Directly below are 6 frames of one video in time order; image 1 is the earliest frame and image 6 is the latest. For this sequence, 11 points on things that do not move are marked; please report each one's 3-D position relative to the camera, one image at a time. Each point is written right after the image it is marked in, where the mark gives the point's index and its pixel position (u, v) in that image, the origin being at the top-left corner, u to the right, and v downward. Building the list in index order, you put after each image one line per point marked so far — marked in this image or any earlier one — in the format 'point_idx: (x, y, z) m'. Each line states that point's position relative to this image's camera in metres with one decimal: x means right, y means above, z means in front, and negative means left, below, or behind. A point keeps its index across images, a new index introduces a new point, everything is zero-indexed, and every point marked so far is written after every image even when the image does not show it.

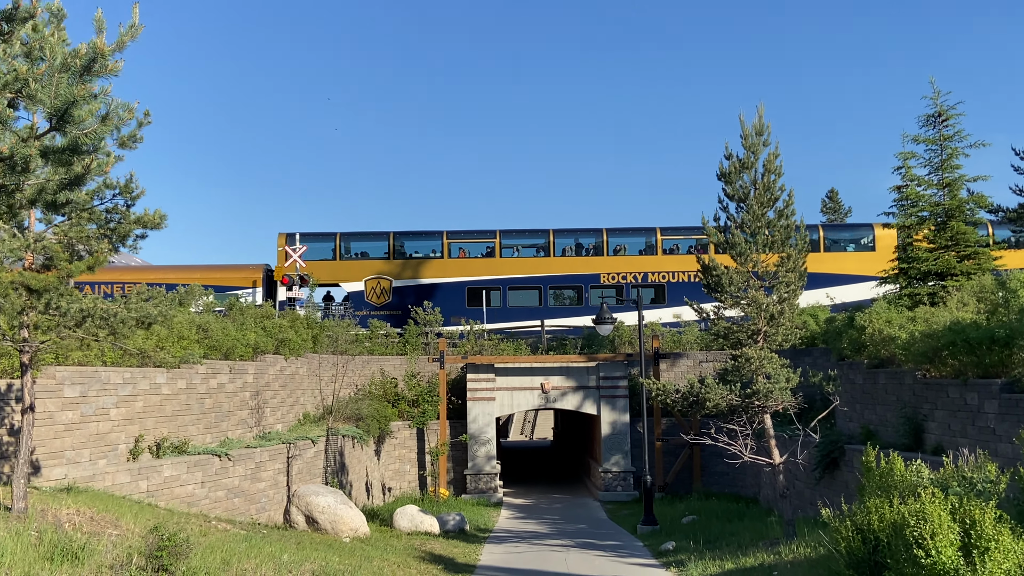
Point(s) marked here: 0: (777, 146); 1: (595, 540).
0: (+4.7, +2.6, +13.3) m
1: (+1.7, -5.3, +15.5) m
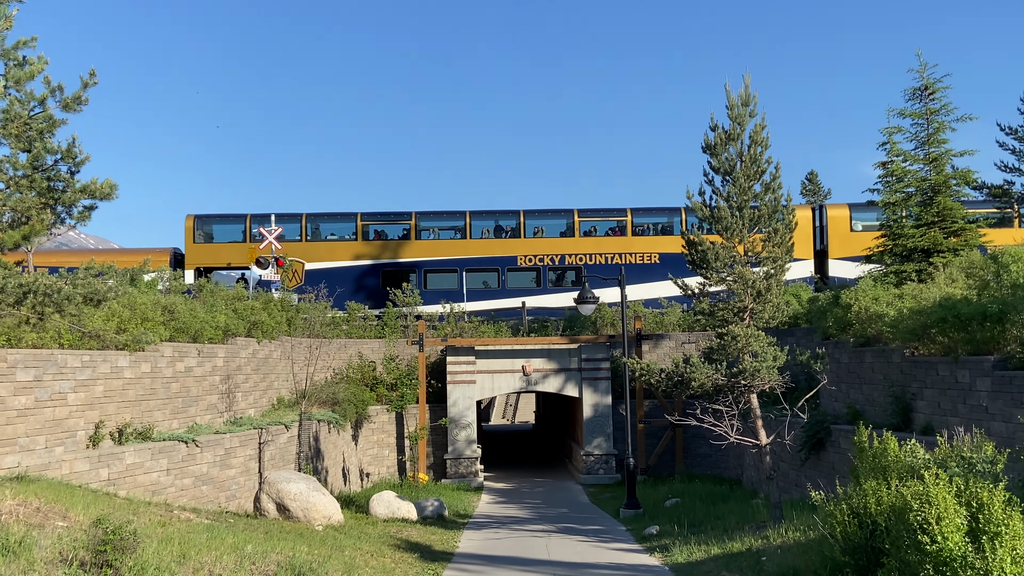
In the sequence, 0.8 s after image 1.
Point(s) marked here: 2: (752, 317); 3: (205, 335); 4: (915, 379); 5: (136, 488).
0: (+4.4, +3.0, +12.8) m
1: (+1.3, -4.8, +15.2) m
2: (+4.1, -0.5, +12.8) m
3: (-7.0, -1.1, +16.9) m
4: (+6.3, -1.4, +11.7) m
5: (-6.3, -3.3, +12.5) m
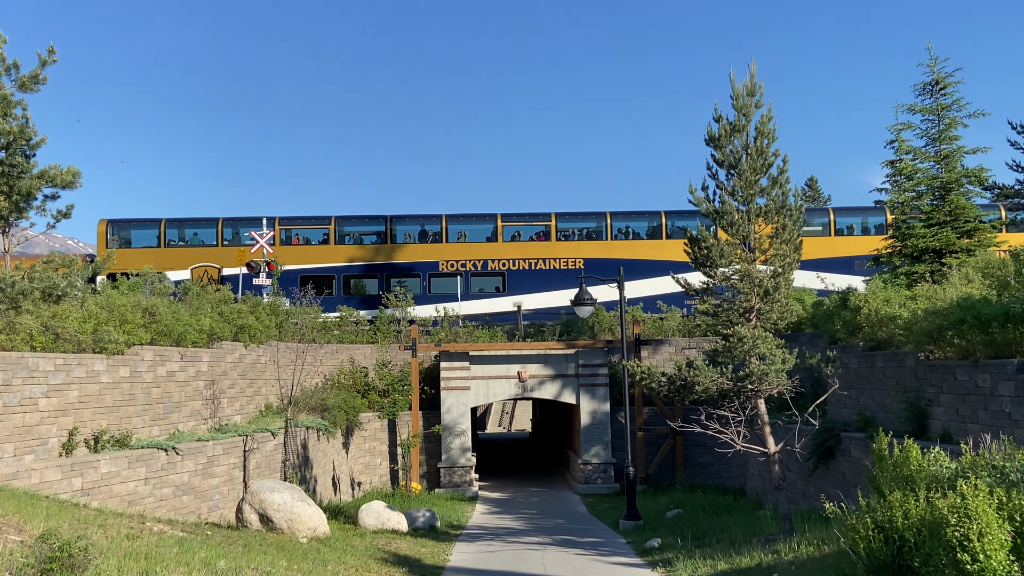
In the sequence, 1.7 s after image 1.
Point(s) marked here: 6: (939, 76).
0: (+4.3, +3.0, +12.3) m
1: (+1.2, -4.8, +14.5) m
2: (+4.0, -0.5, +12.3) m
3: (-7.1, -1.1, +16.3) m
4: (+6.2, -1.4, +11.1) m
5: (-6.3, -3.3, +11.8) m
6: (+8.7, +4.3, +15.2) m
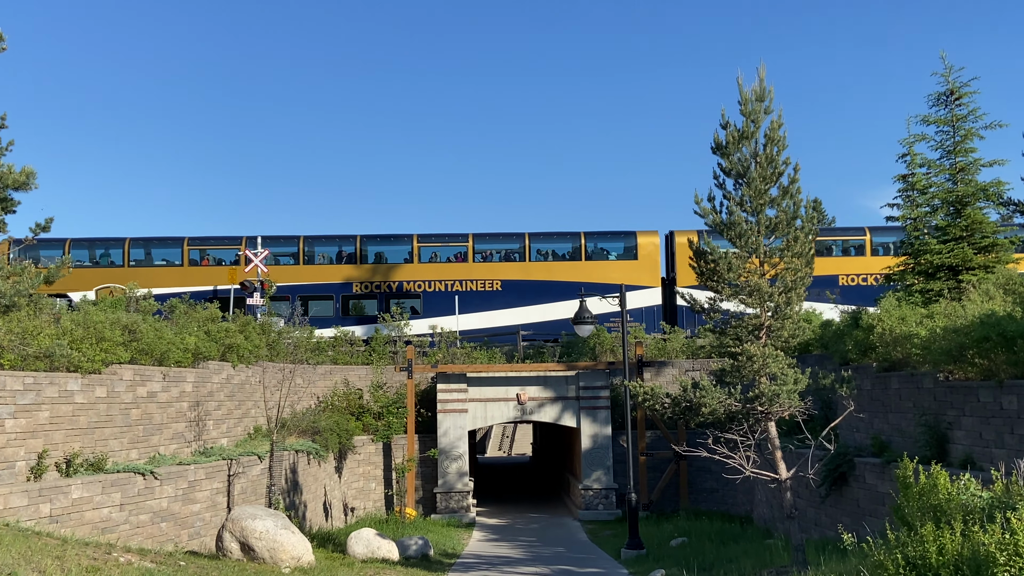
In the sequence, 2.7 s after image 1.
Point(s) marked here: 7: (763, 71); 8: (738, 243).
0: (+4.2, +2.7, +11.8) m
1: (+1.1, -5.2, +13.8) m
2: (+4.0, -0.7, +11.6) m
3: (-7.2, -1.5, +15.7) m
4: (+6.1, -1.7, +10.4) m
5: (-6.4, -3.5, +11.1) m
6: (+8.7, +4.0, +14.8) m
7: (+4.1, +3.5, +12.2) m
8: (+3.4, +0.7, +11.5) m
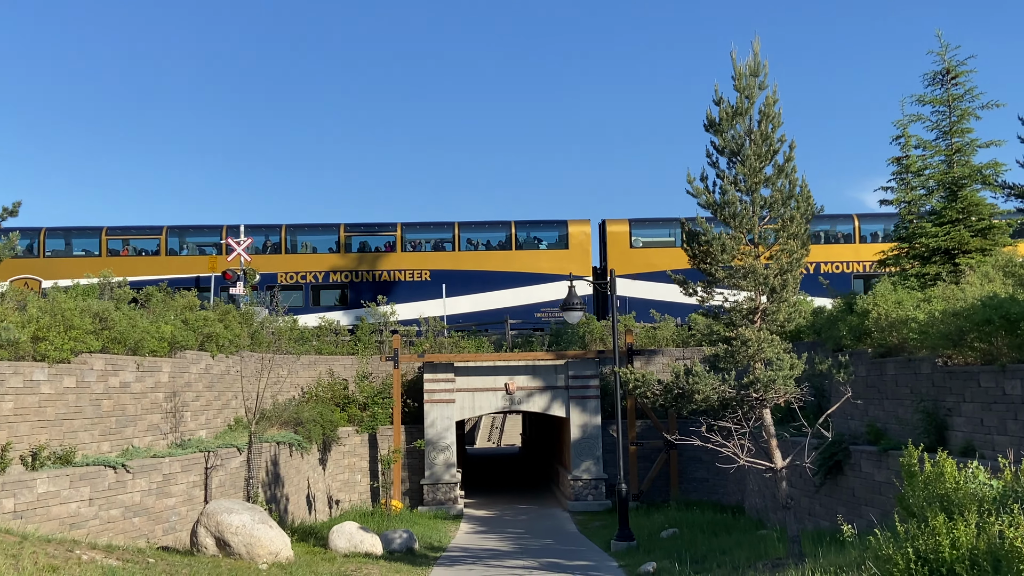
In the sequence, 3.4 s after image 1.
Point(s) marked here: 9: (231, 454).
0: (+4.0, +3.0, +11.4) m
1: (+0.9, -4.9, +13.4) m
2: (+3.8, -0.5, +11.3) m
3: (-7.4, -1.2, +15.1) m
4: (+5.9, -1.4, +10.1) m
5: (-6.6, -3.3, +10.6) m
6: (+8.4, +4.3, +14.4) m
7: (+3.8, +3.7, +11.7) m
8: (+3.2, +0.9, +11.1) m
9: (-5.8, -3.4, +15.3) m
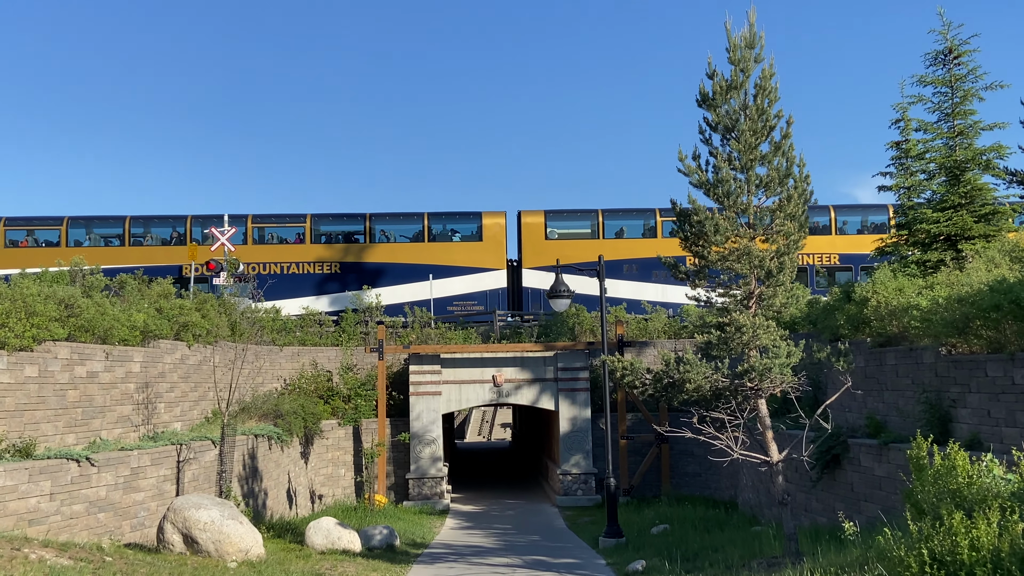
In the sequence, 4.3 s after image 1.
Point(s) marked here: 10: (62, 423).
0: (+3.7, +3.2, +10.8) m
1: (+0.6, -4.7, +12.9) m
2: (+3.5, -0.3, +10.7) m
3: (-7.7, -0.9, +14.5) m
4: (+5.7, -1.2, +9.6) m
5: (-6.9, -3.1, +10.0) m
6: (+8.1, +4.5, +13.9) m
7: (+3.6, +3.9, +11.2) m
8: (+3.0, +1.1, +10.6) m
9: (-6.0, -3.1, +14.7) m
10: (-7.5, -2.2, +12.4) m
